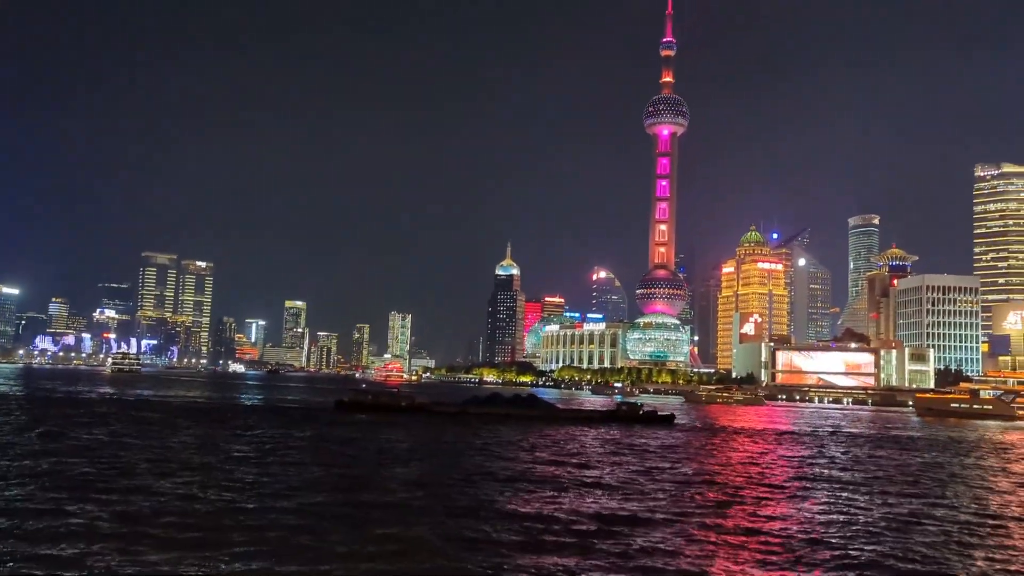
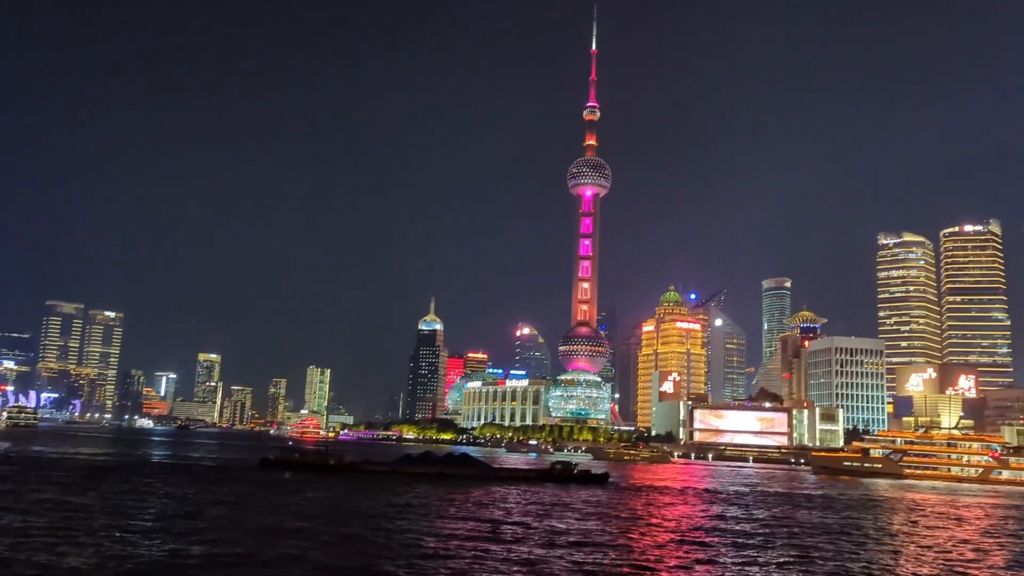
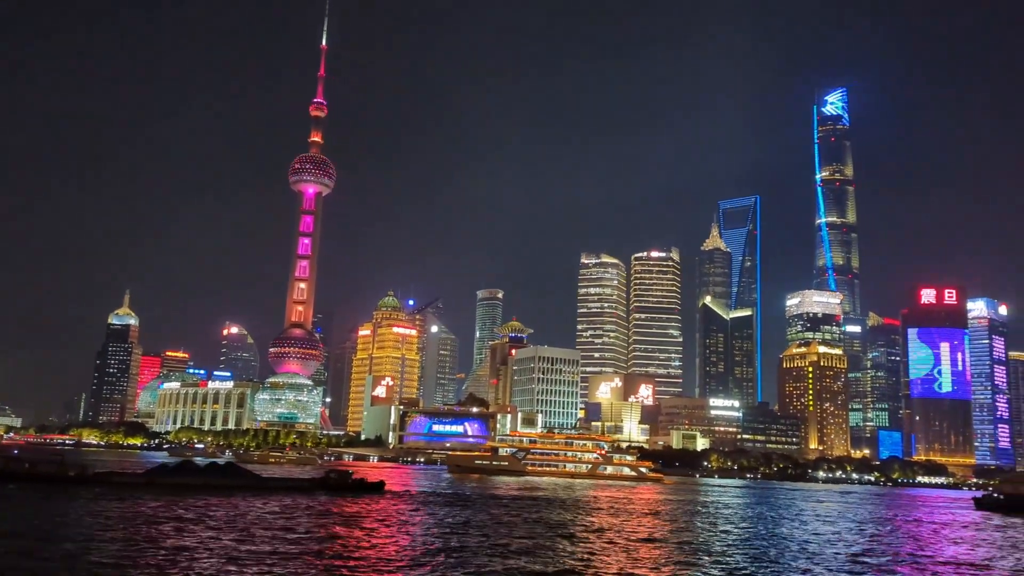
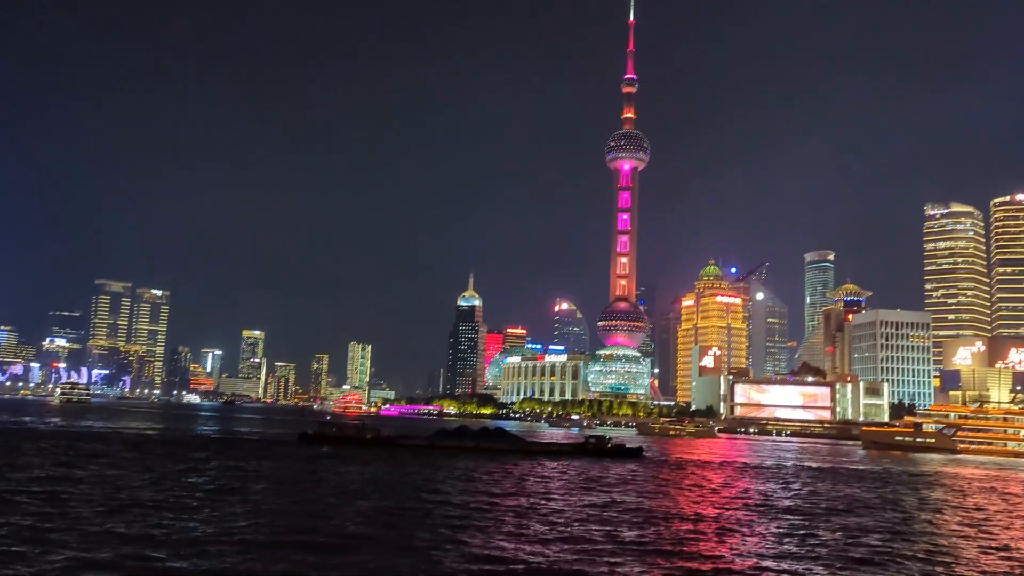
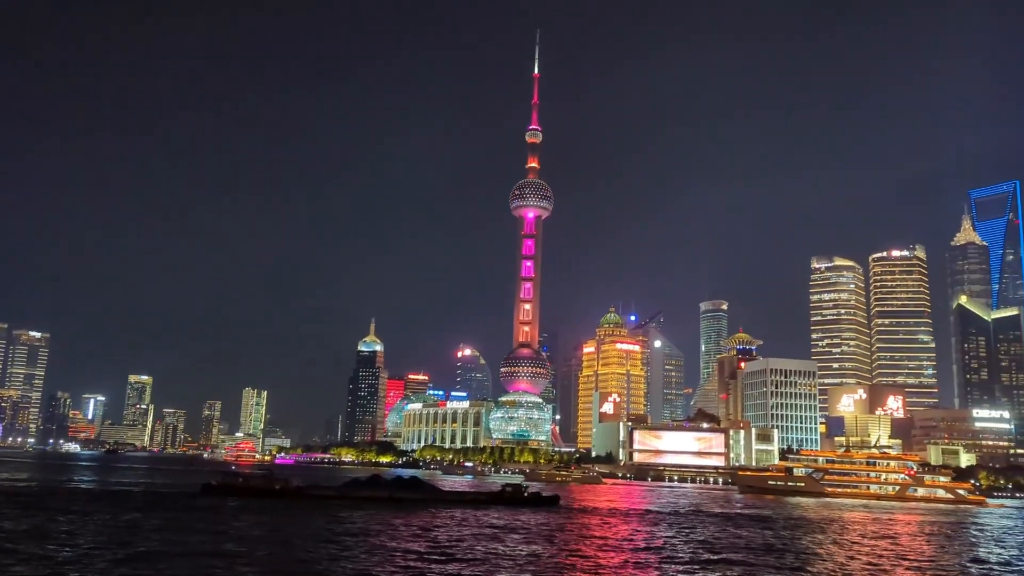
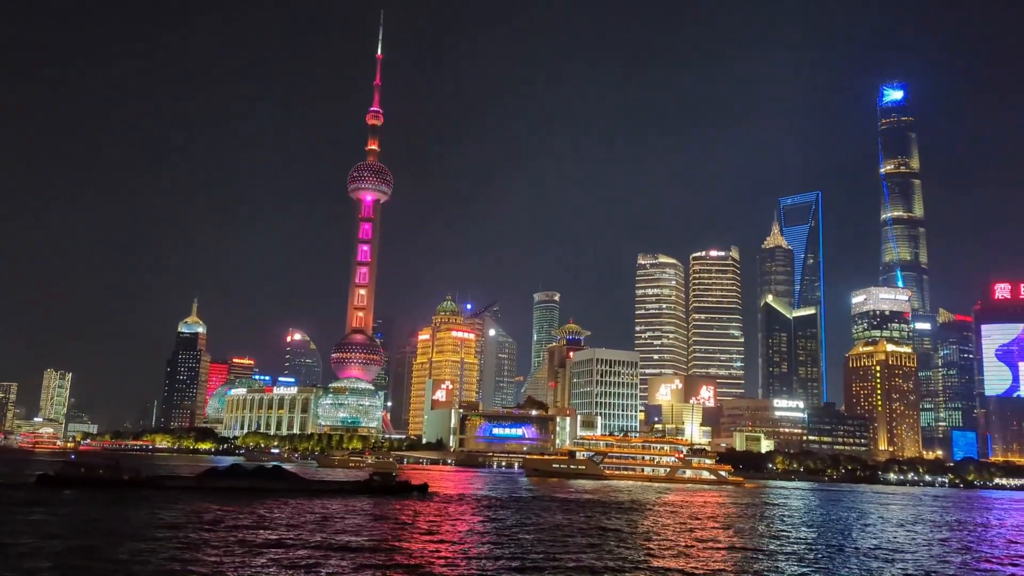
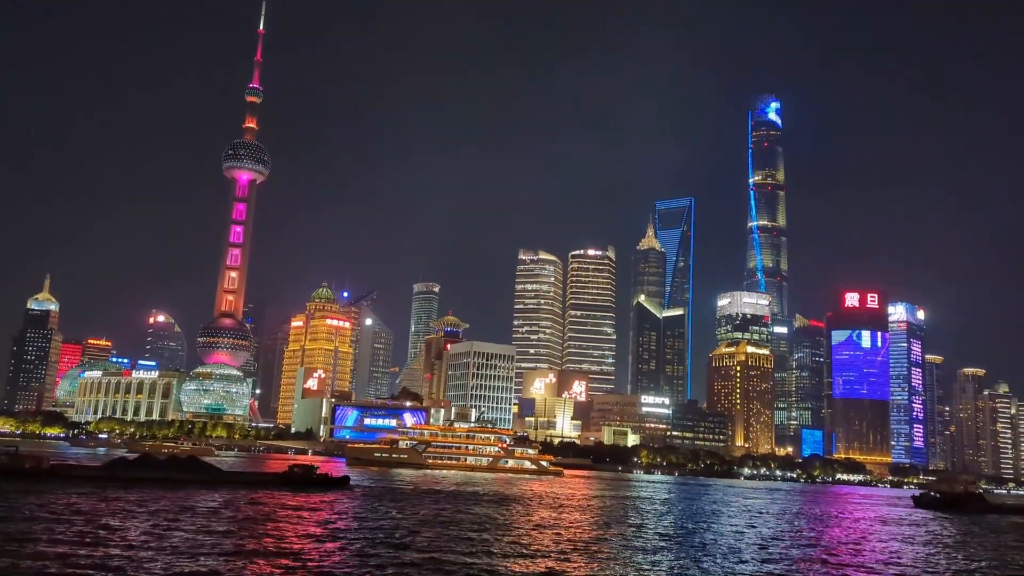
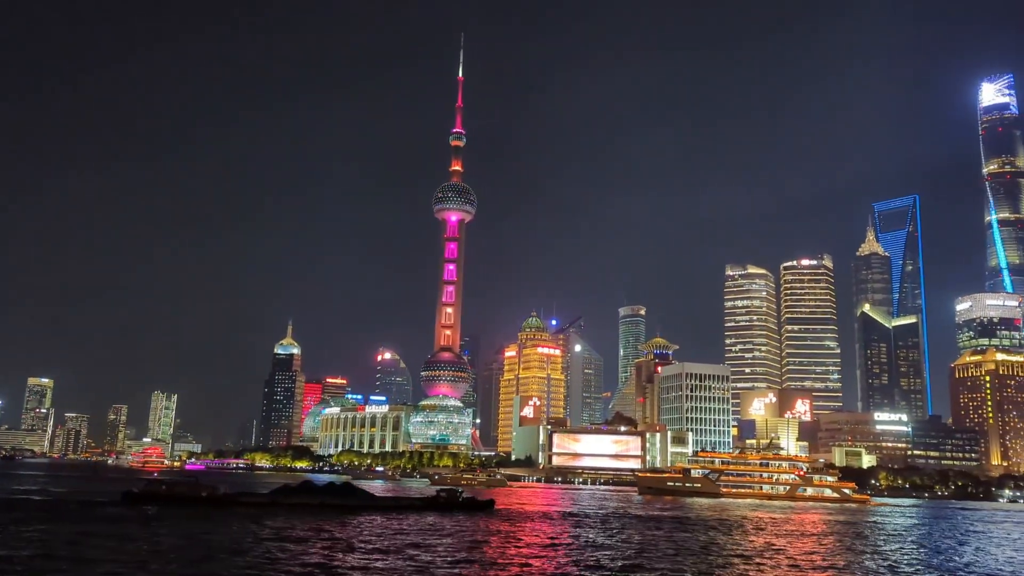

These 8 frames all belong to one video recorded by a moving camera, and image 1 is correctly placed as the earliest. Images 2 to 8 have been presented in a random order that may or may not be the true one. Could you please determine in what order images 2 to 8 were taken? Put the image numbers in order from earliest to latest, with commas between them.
4, 2, 5, 8, 6, 3, 7
